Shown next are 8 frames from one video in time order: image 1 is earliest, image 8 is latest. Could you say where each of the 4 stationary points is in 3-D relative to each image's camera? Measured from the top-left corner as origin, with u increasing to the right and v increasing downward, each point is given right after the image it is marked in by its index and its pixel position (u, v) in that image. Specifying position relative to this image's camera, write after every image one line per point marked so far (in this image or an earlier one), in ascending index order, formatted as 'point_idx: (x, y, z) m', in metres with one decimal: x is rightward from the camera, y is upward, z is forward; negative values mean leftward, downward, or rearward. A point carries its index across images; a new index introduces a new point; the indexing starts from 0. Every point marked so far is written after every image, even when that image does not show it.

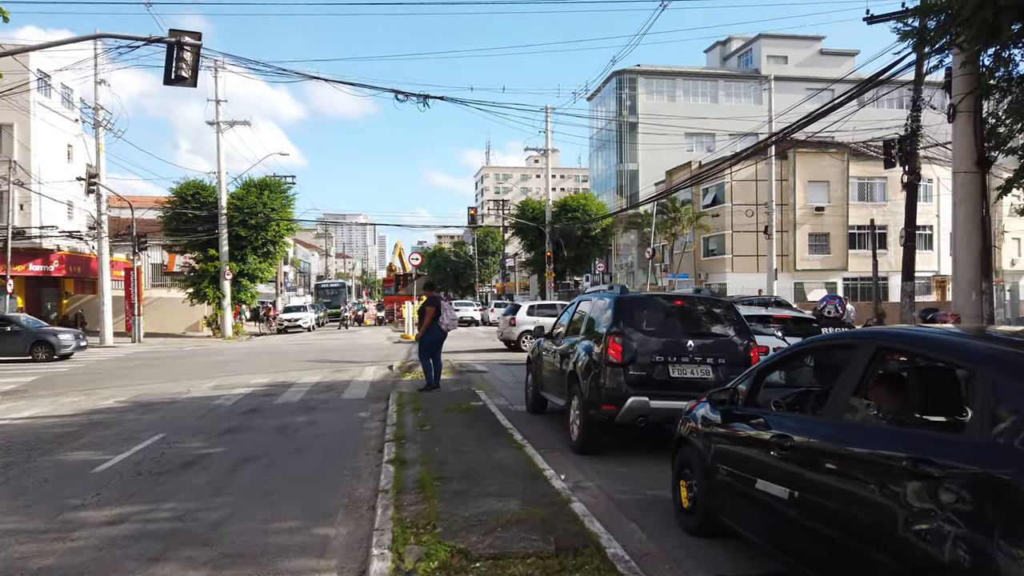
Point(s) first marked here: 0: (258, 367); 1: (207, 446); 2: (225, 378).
0: (-6.0, -1.9, +17.9) m
1: (-3.3, -1.7, +8.3) m
2: (-5.8, -1.8, +15.4) m
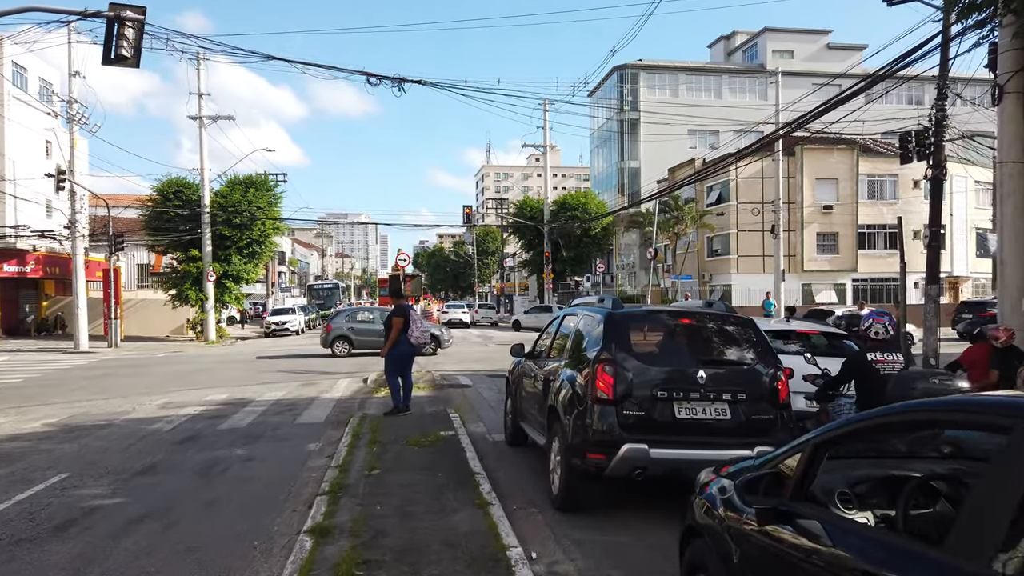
0: (-6.3, -2.0, +16.4) m
1: (-3.6, -1.8, +6.7) m
2: (-6.0, -1.9, +13.9) m
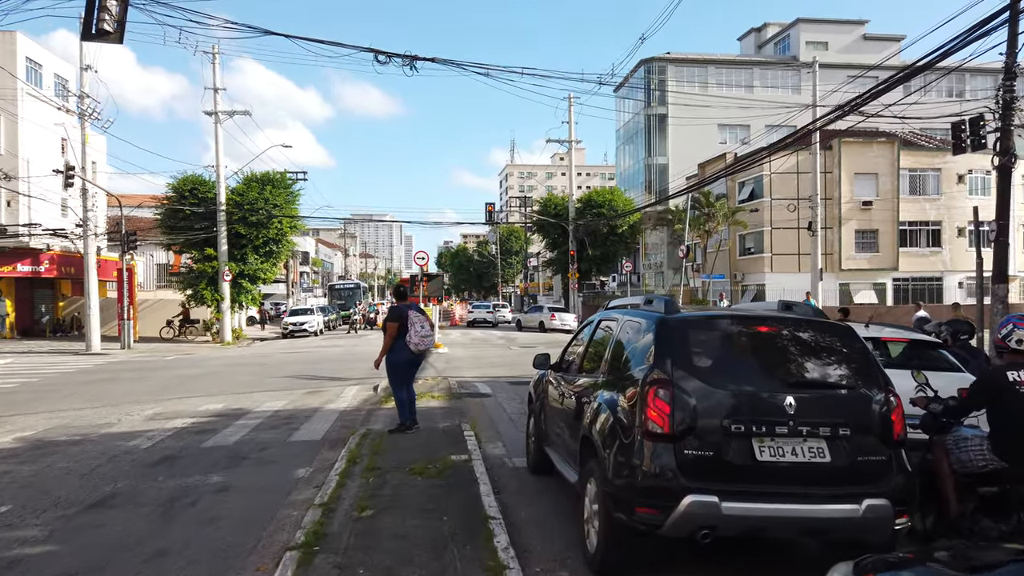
0: (-5.8, -2.0, +15.2) m
1: (-3.4, -1.8, +5.5) m
2: (-5.6, -1.9, +12.7) m
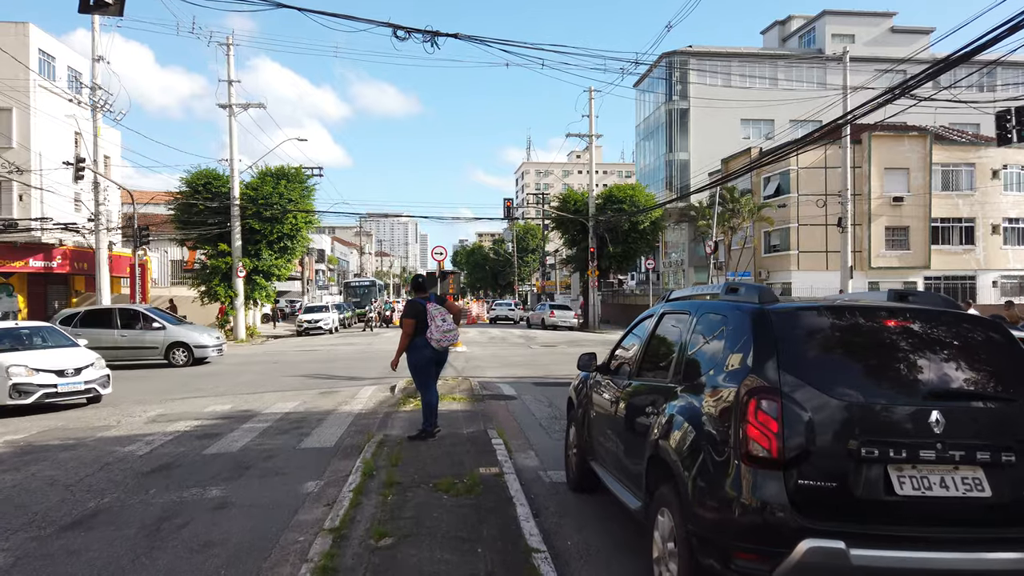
0: (-5.3, -1.8, +14.5) m
1: (-3.2, -1.7, +4.7) m
2: (-5.2, -1.8, +12.0) m
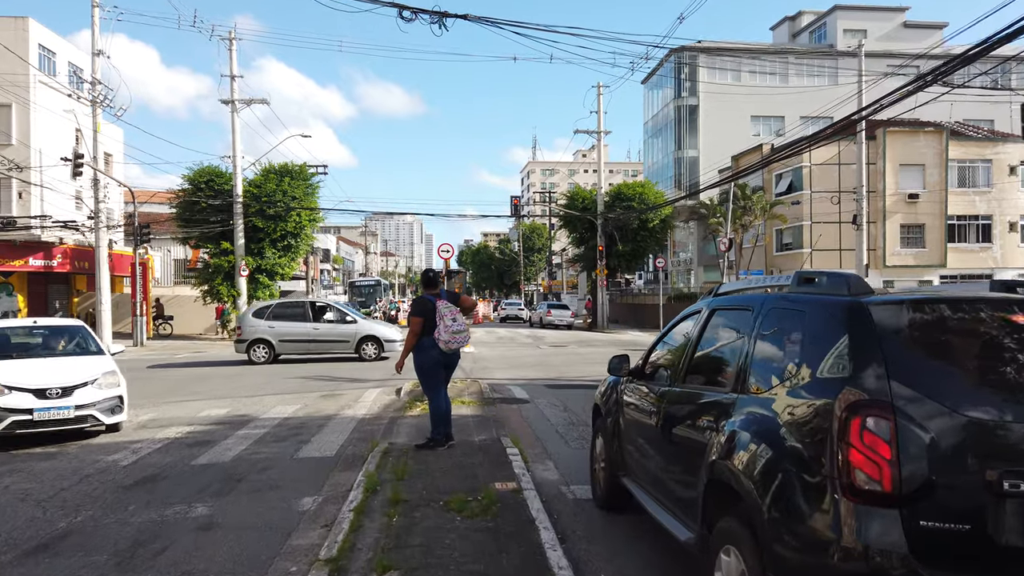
0: (-5.1, -1.8, +13.8) m
1: (-3.0, -1.7, +4.1) m
2: (-5.0, -1.8, +11.3) m
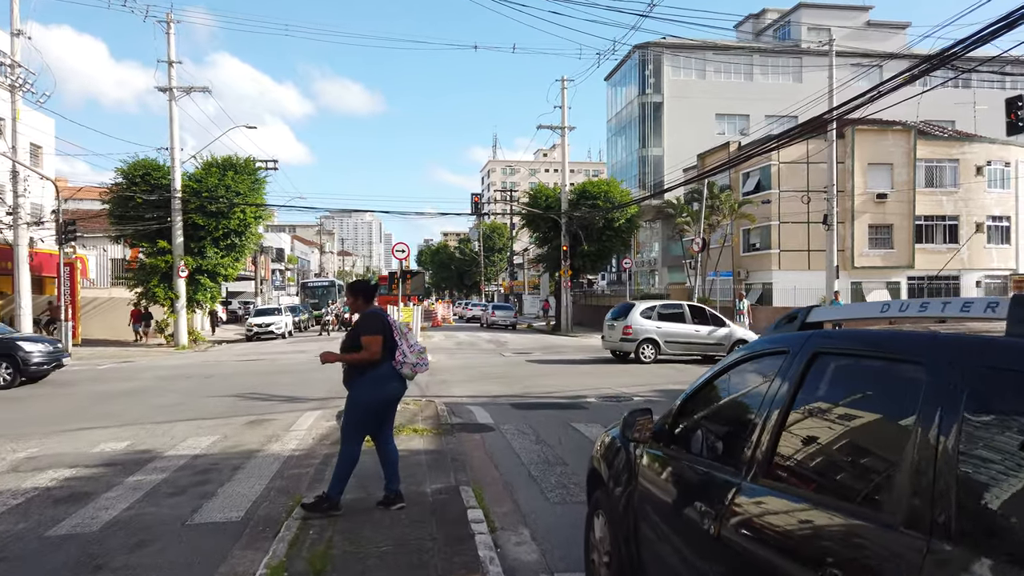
0: (-5.7, -1.9, +11.9) m
1: (-3.1, -1.8, +2.2) m
2: (-5.5, -1.9, +9.4) m
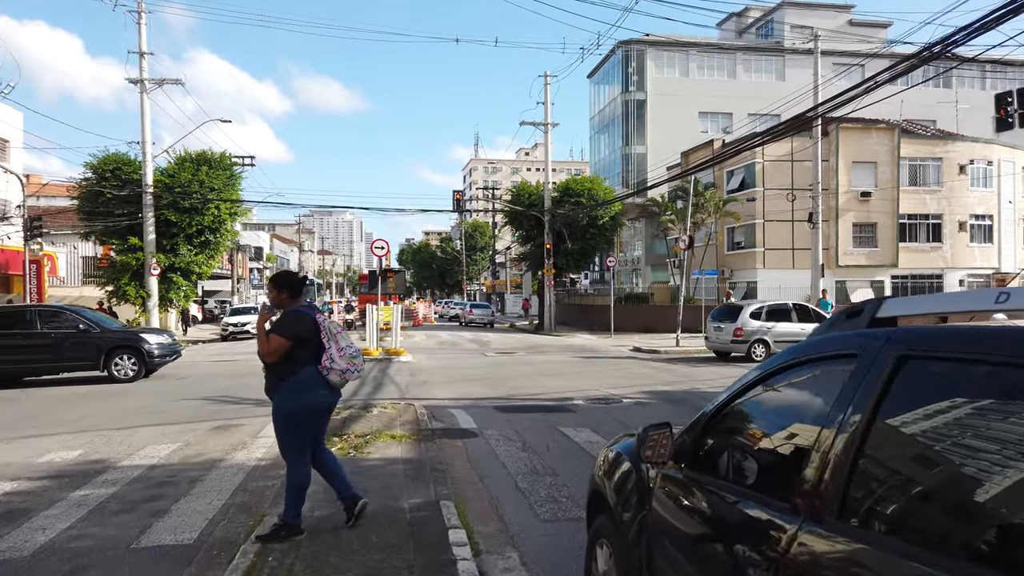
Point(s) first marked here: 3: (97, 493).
0: (-6.0, -1.8, +11.1) m
1: (-3.1, -1.7, +1.6) m
2: (-5.7, -1.8, +8.6) m
3: (-3.6, -1.8, +6.6) m
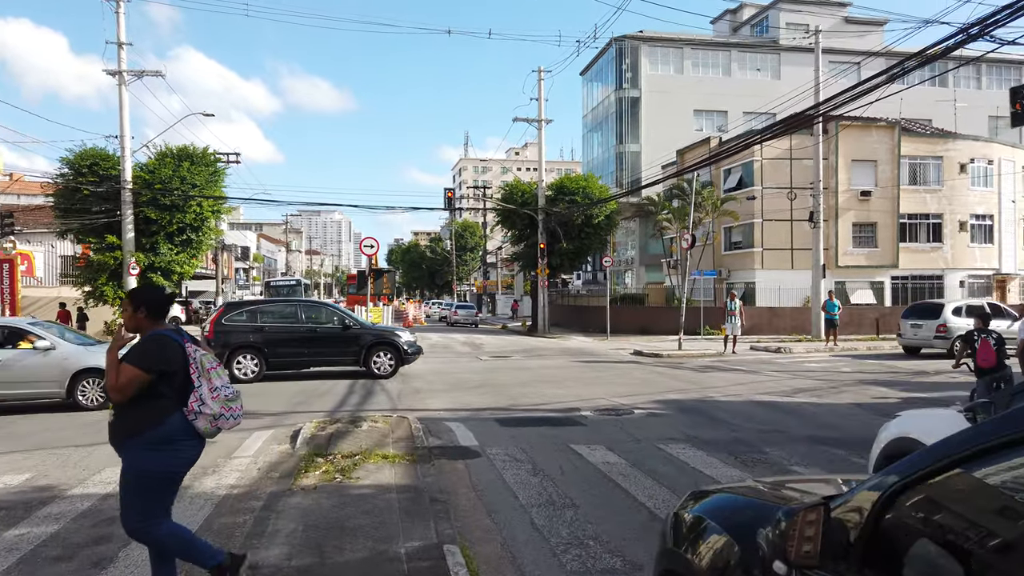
0: (-5.9, -1.9, +10.1) m
1: (-2.9, -1.7, +0.5) m
2: (-5.6, -1.8, +7.6) m
3: (-3.5, -1.8, +5.6) m
